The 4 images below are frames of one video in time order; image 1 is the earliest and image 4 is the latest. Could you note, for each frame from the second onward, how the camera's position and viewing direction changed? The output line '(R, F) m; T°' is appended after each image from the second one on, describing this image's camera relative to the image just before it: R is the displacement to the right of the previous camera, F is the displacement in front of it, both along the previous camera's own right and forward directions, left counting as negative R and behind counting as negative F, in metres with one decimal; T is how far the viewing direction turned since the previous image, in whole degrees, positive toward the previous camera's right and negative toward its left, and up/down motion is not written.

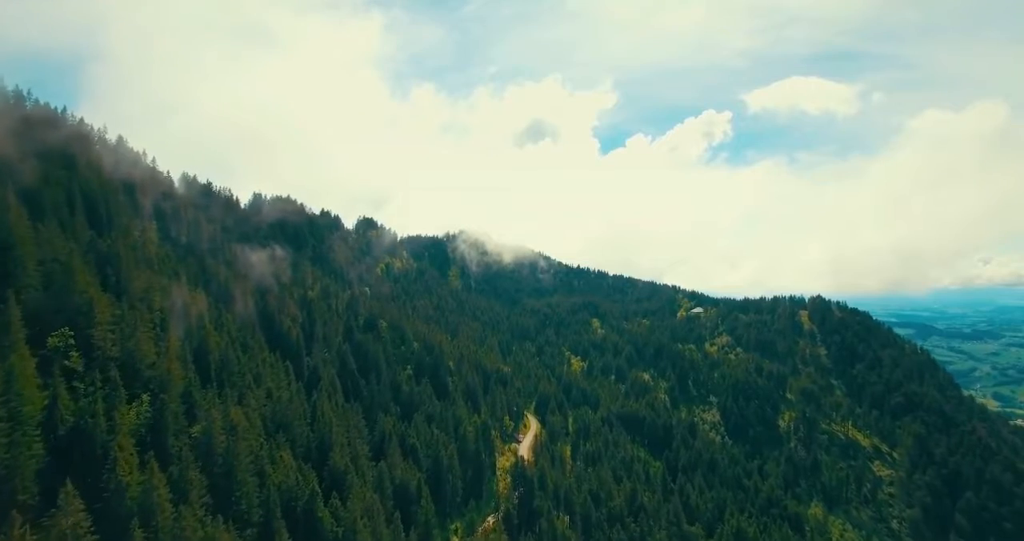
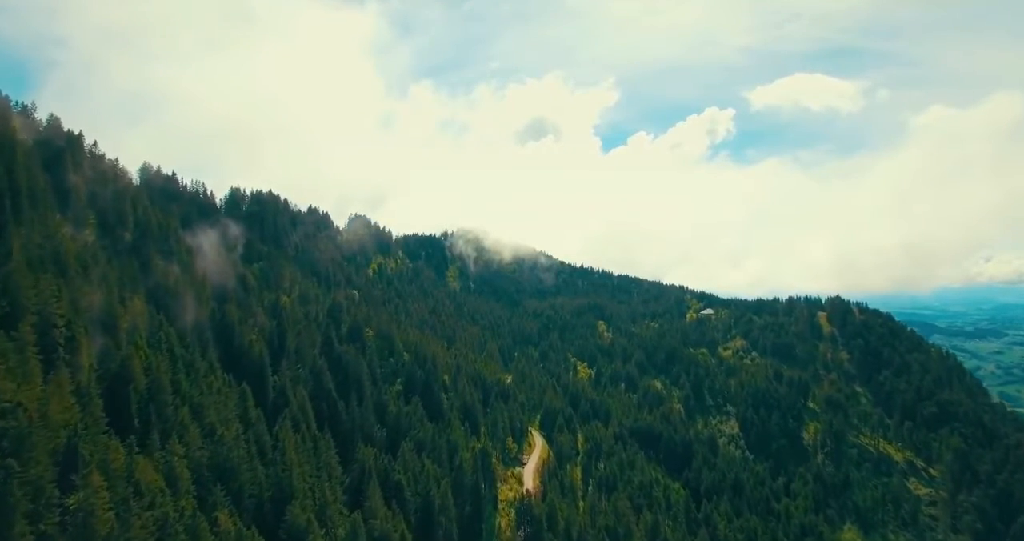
(-0.6, +23.4) m; 0°
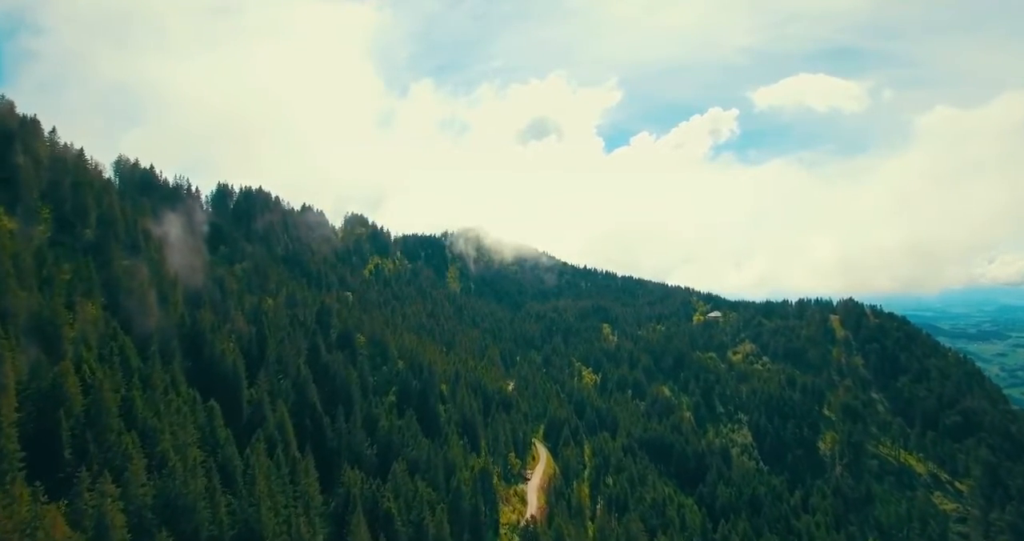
(-0.4, +13.3) m; 0°
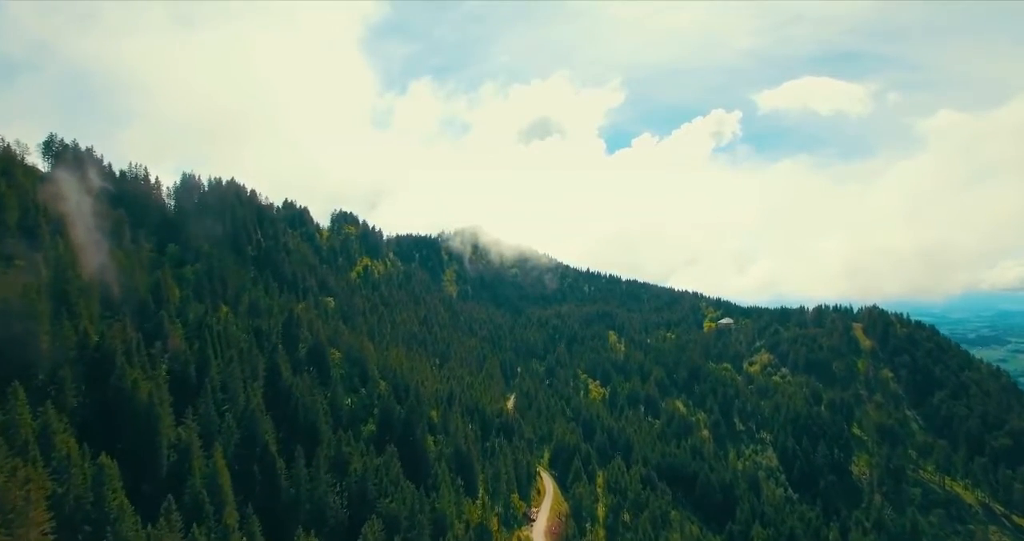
(-1.1, +26.9) m; 0°
